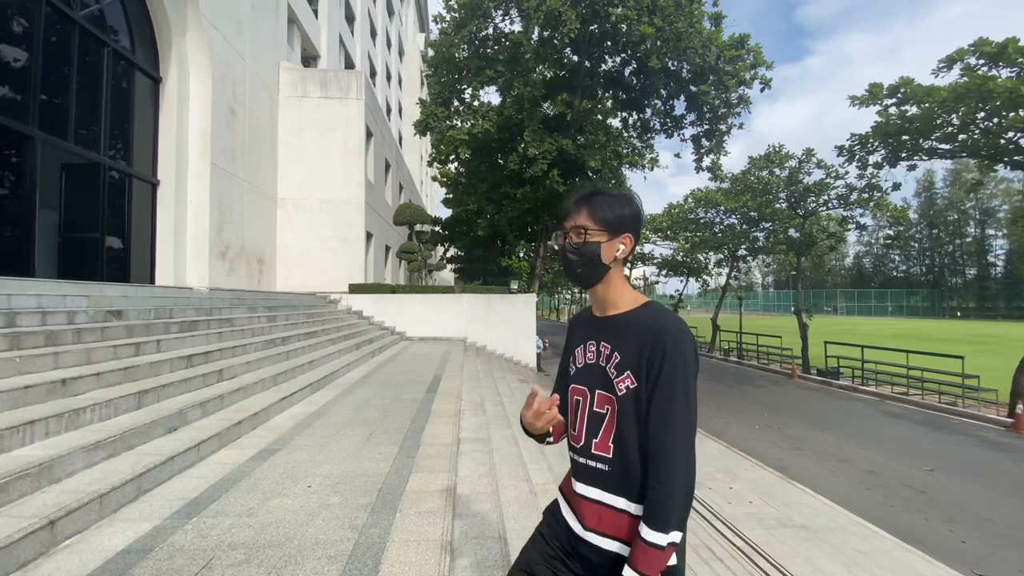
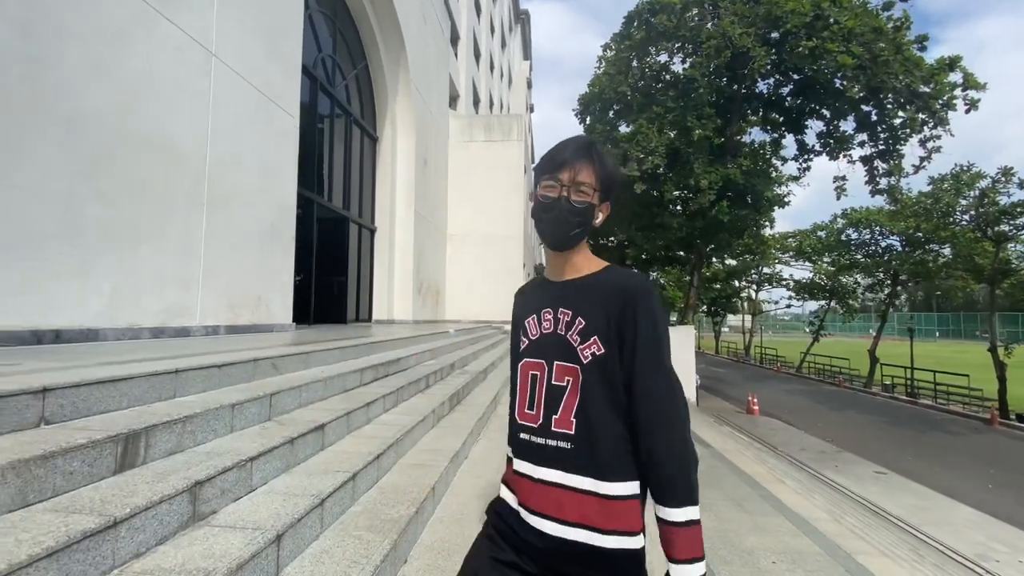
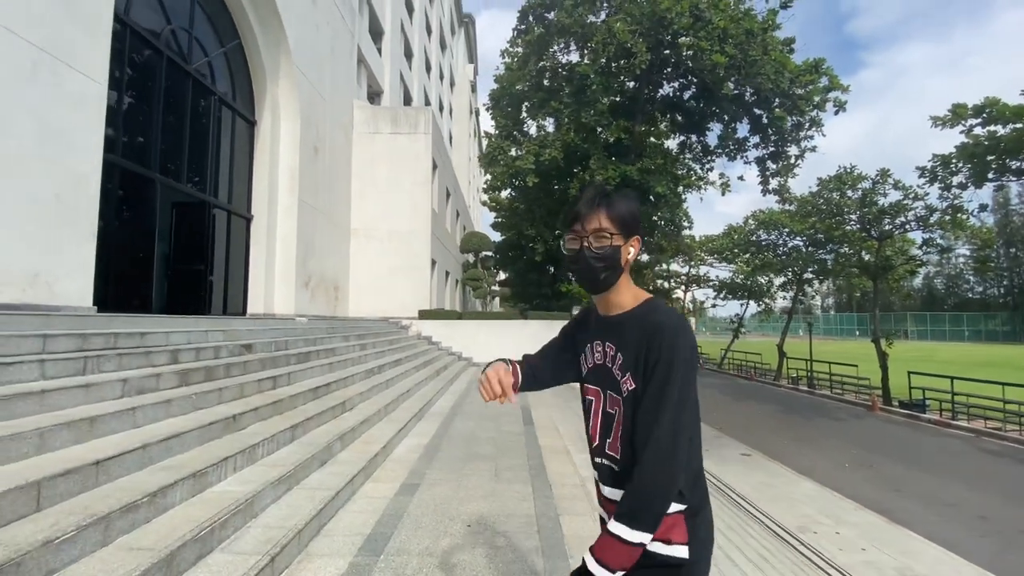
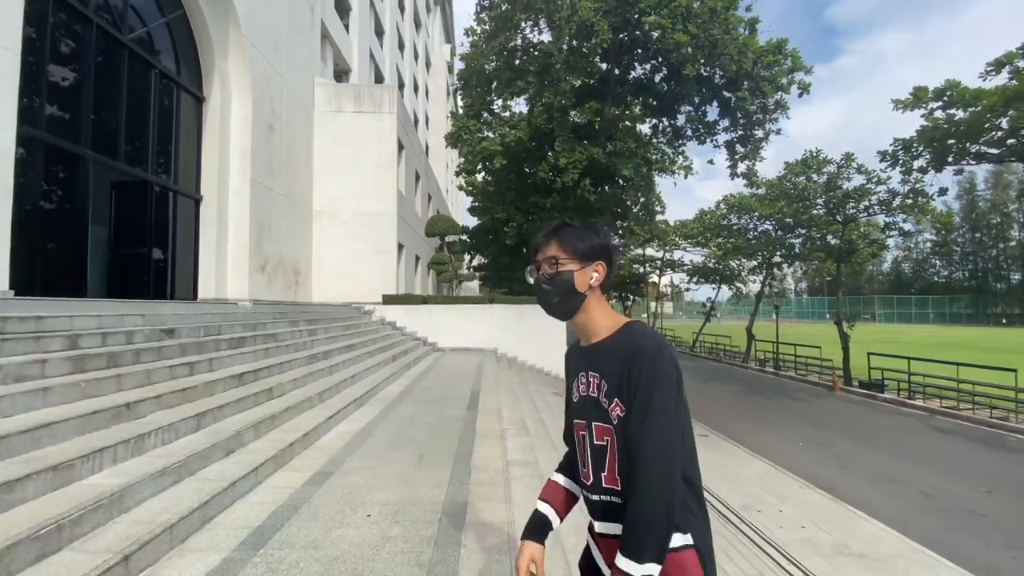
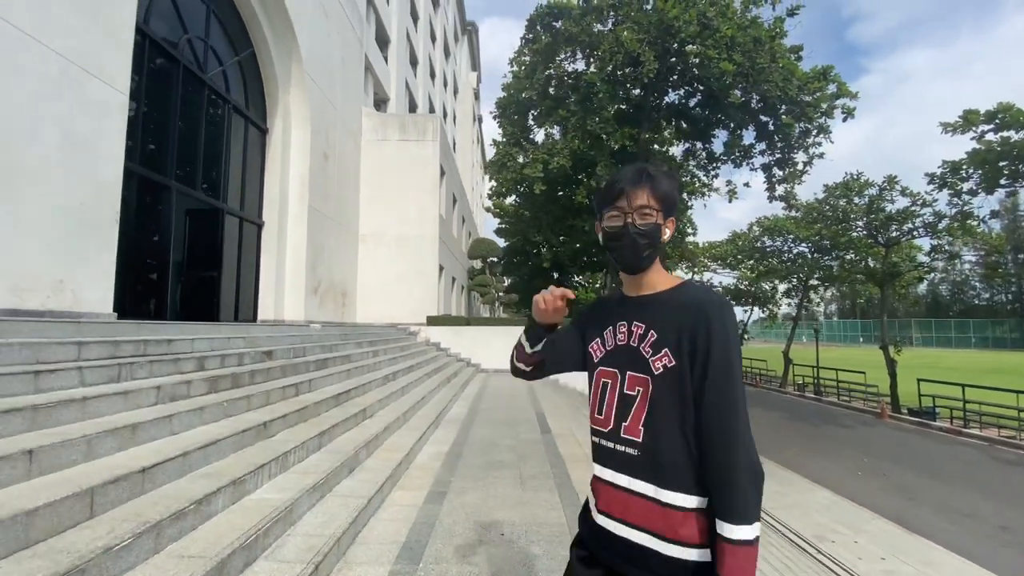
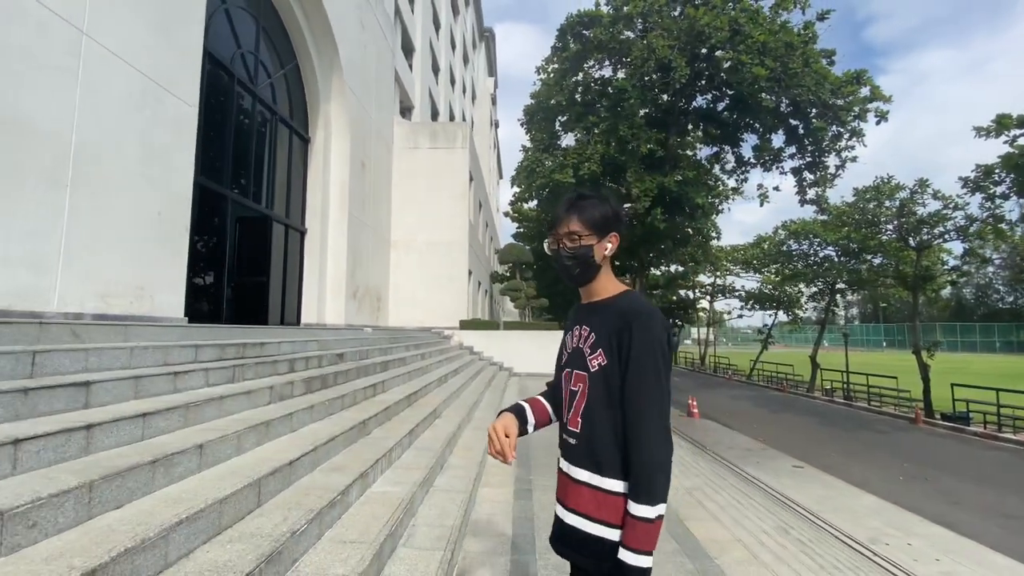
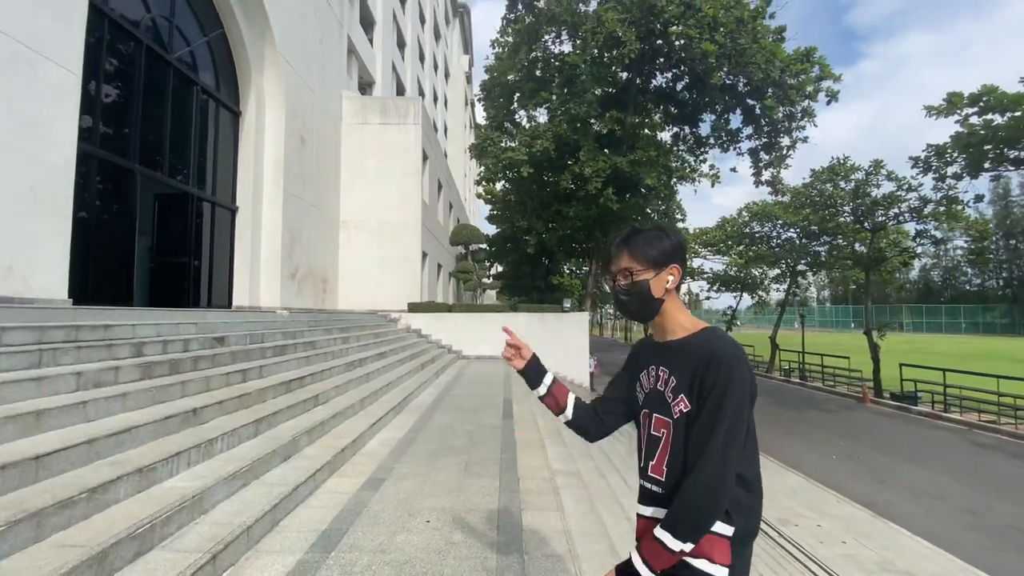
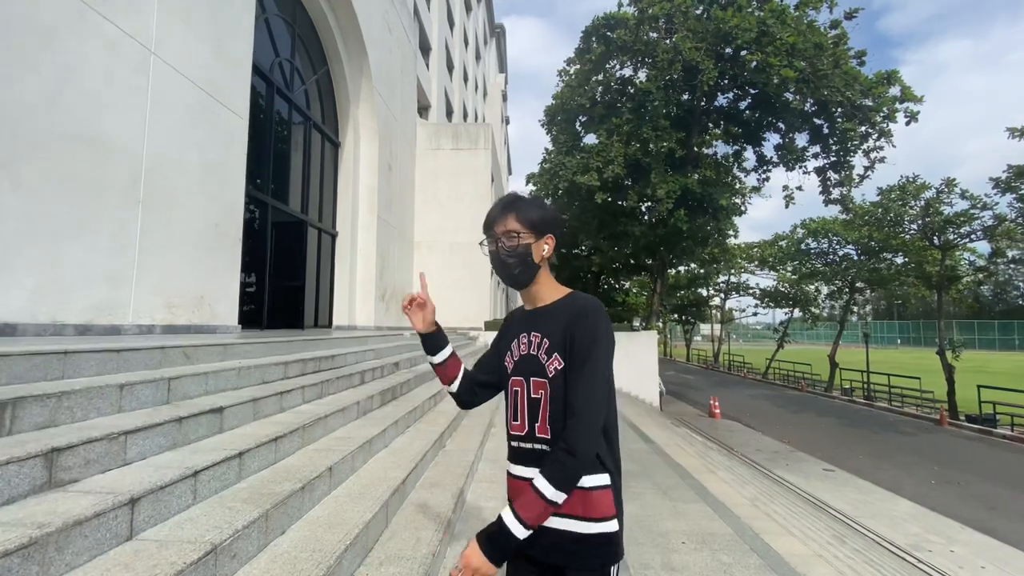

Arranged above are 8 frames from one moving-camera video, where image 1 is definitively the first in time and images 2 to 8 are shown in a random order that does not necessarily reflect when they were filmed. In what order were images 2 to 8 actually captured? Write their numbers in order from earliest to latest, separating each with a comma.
4, 7, 3, 5, 6, 8, 2
